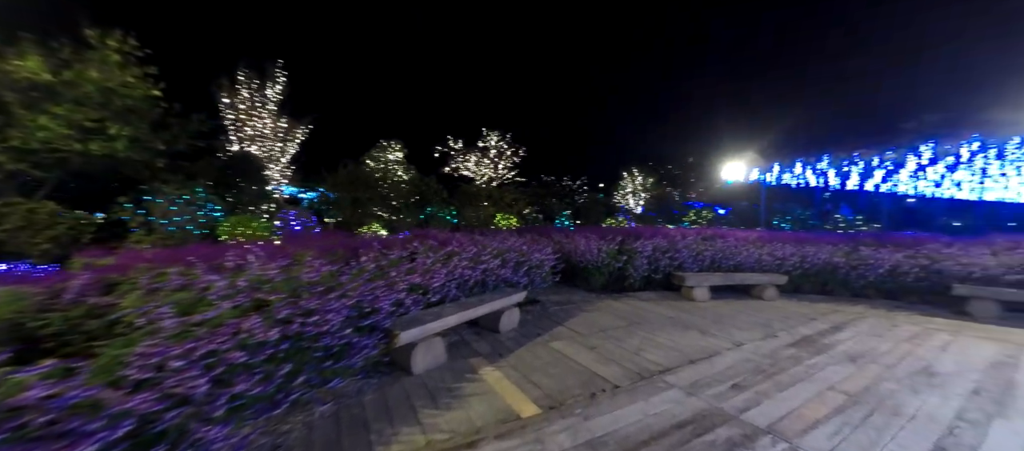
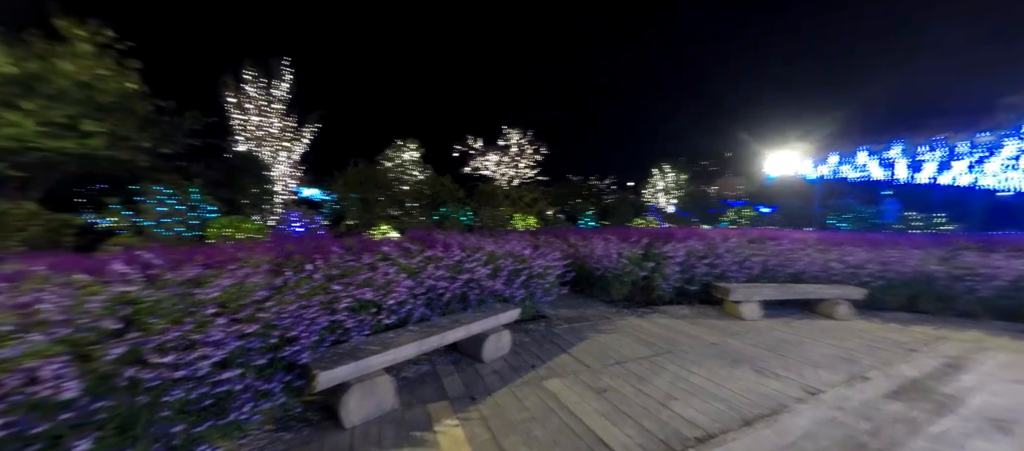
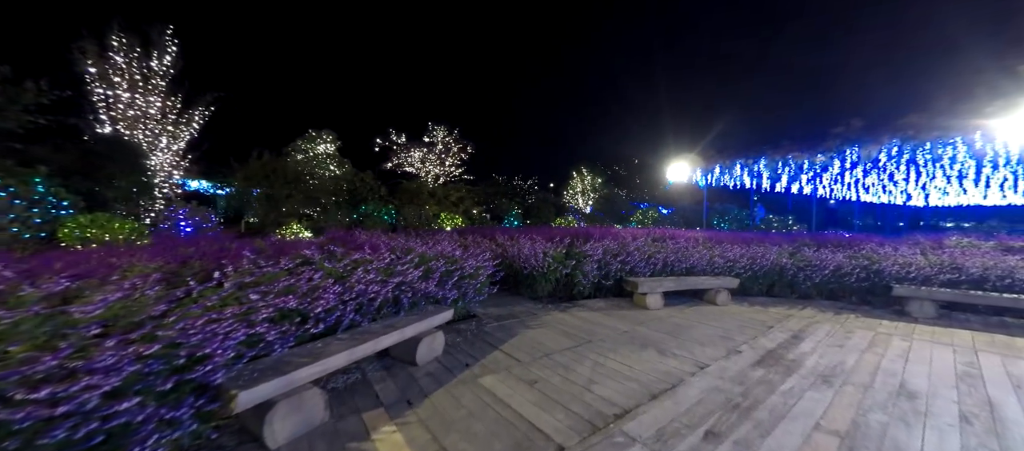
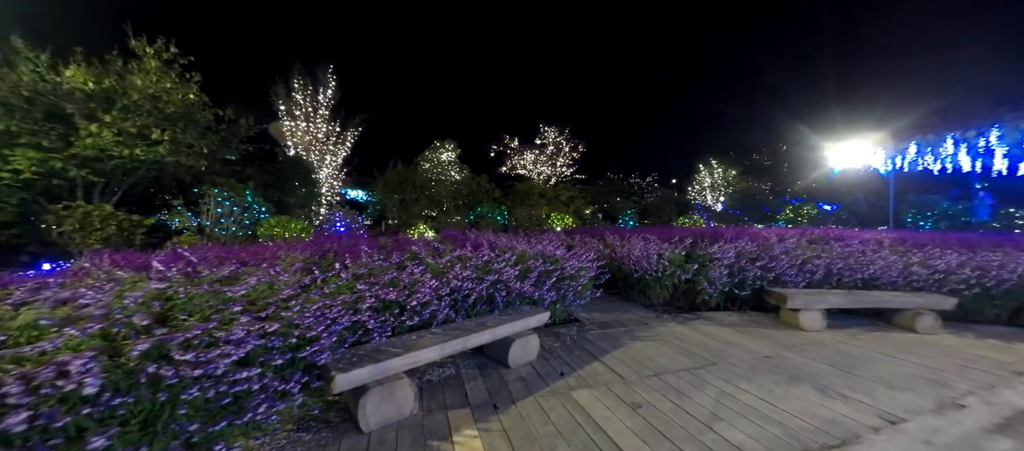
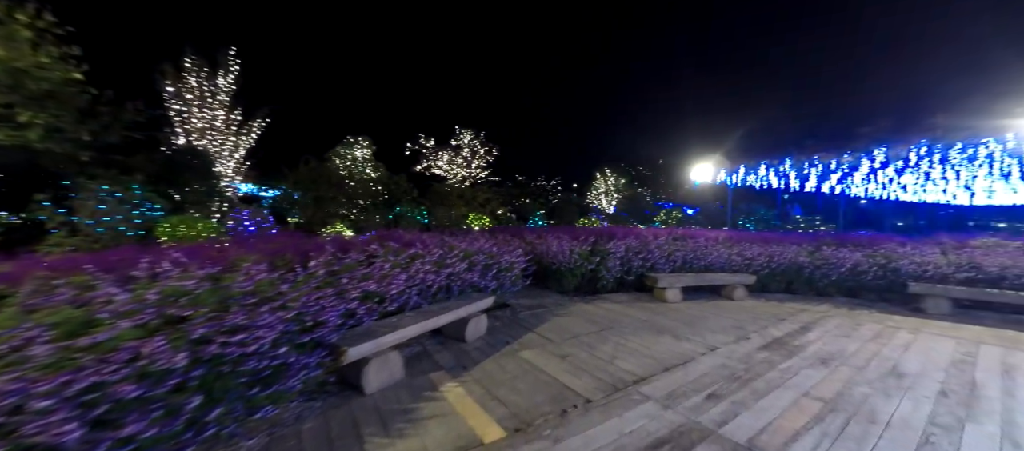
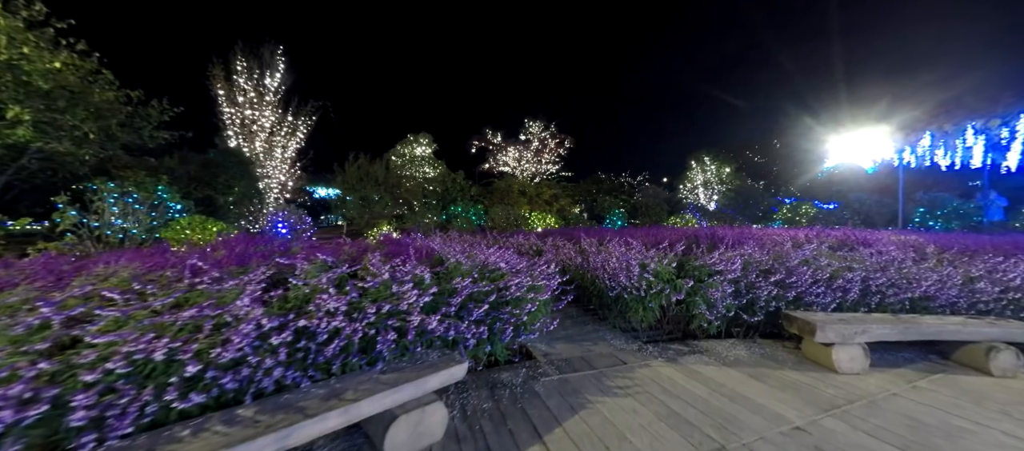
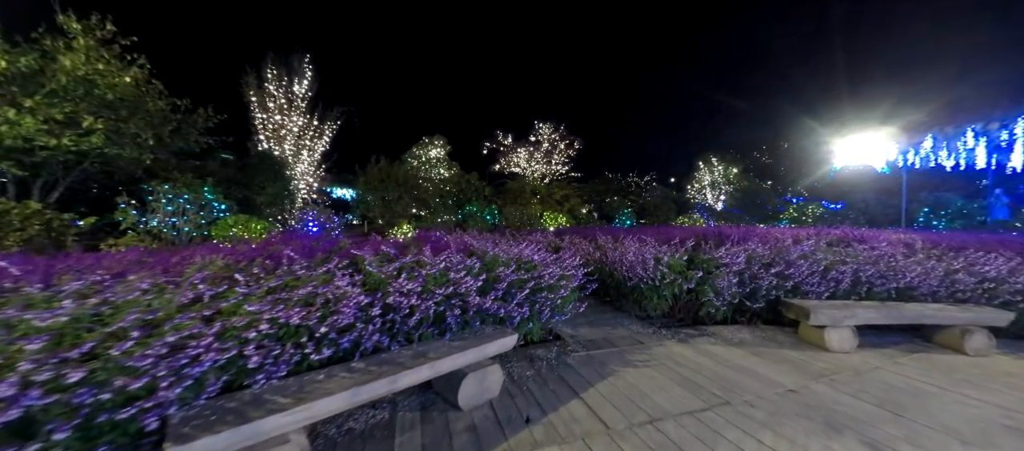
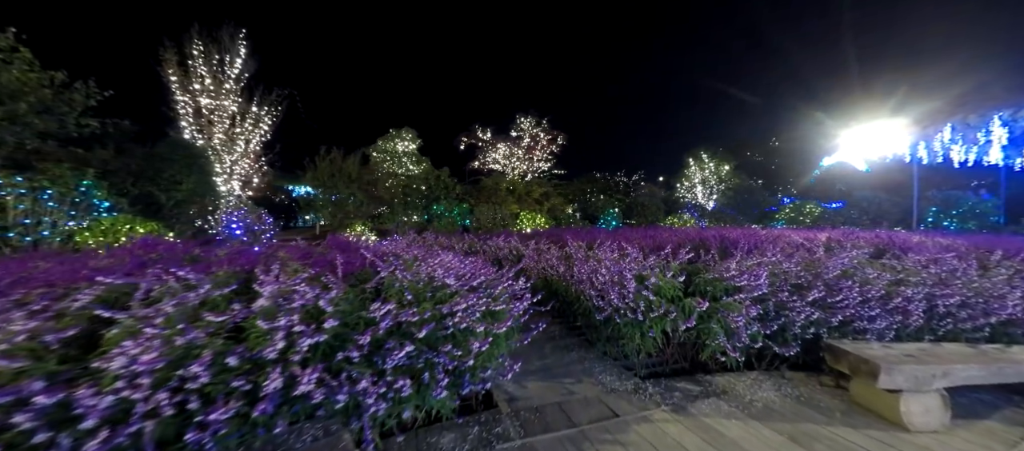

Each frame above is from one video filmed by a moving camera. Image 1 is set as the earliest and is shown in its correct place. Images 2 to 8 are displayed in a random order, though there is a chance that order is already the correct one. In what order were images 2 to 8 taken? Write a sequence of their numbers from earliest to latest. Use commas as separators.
5, 3, 2, 4, 7, 6, 8
